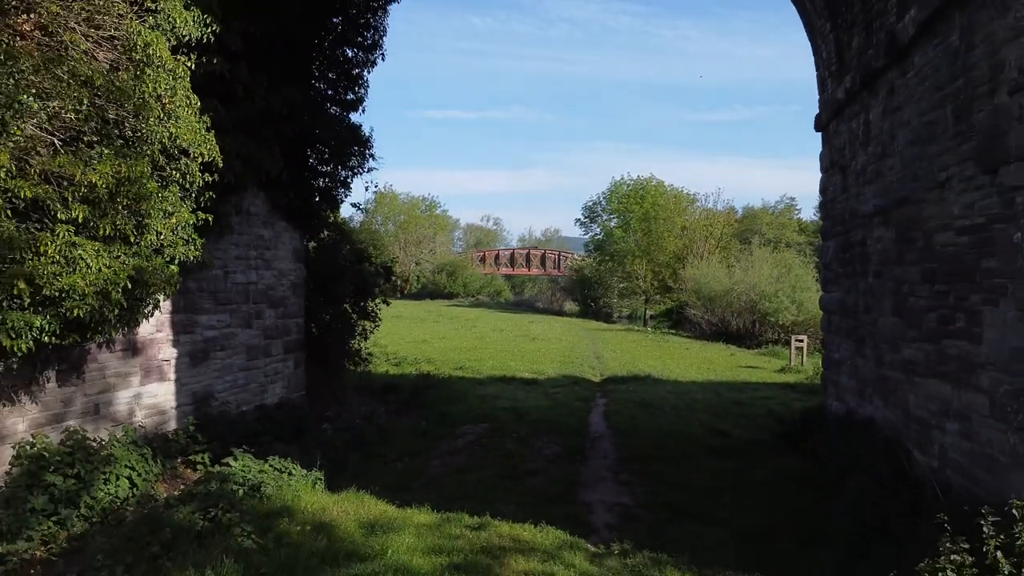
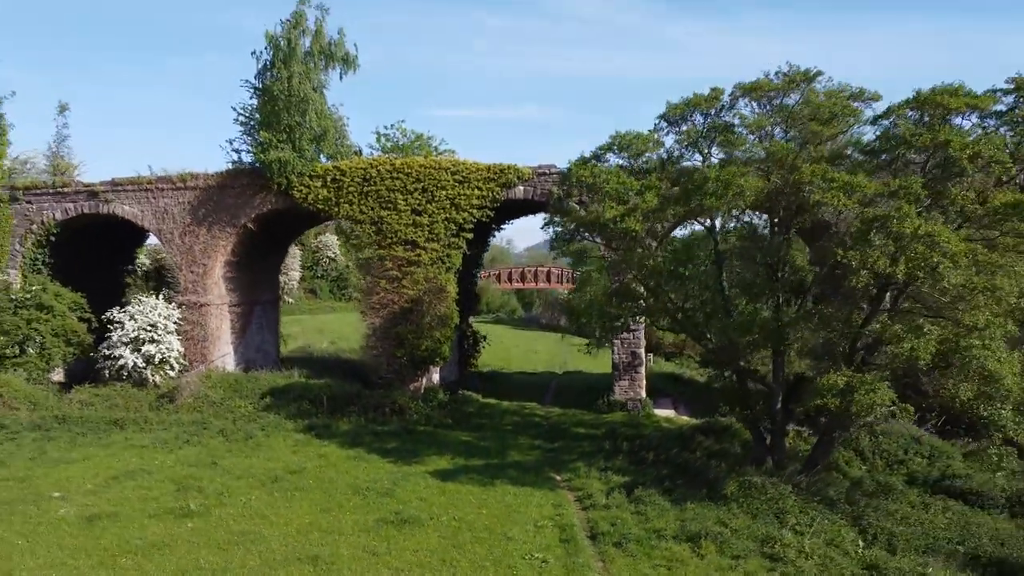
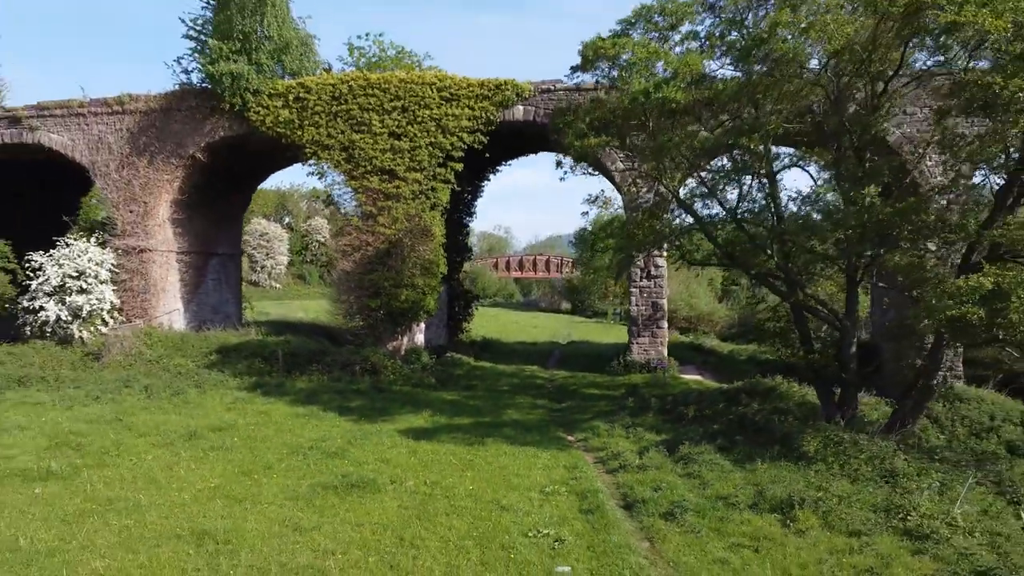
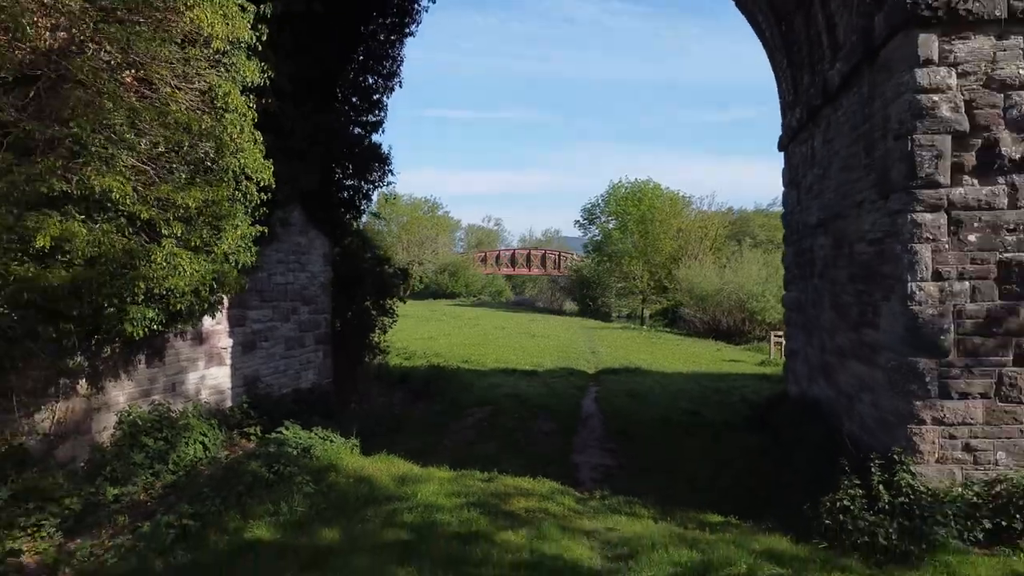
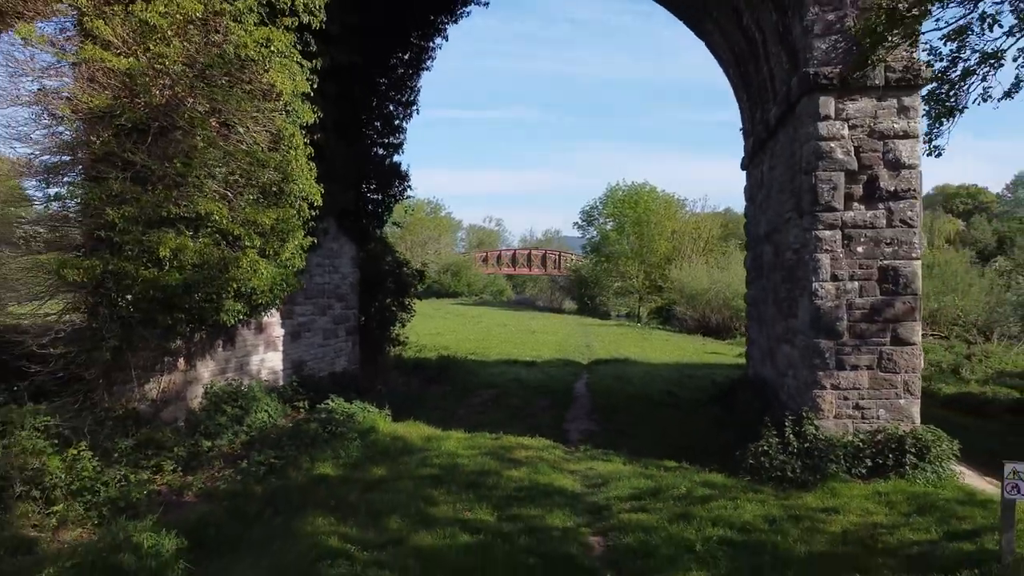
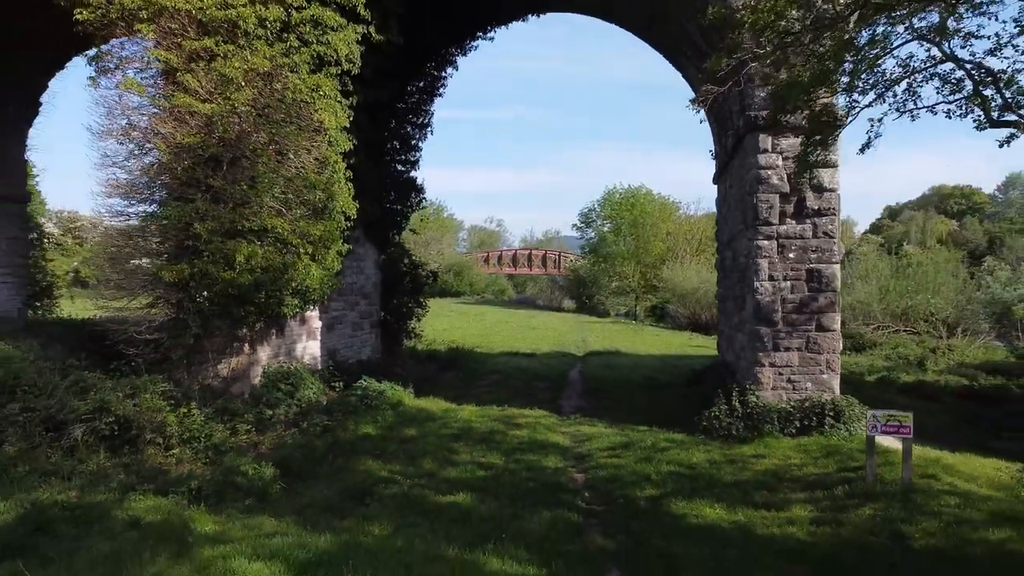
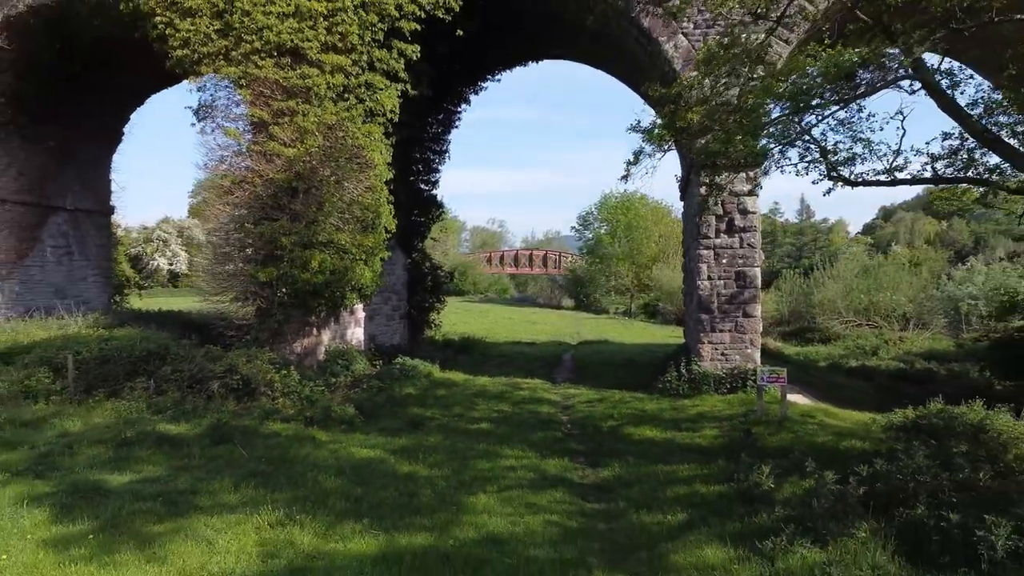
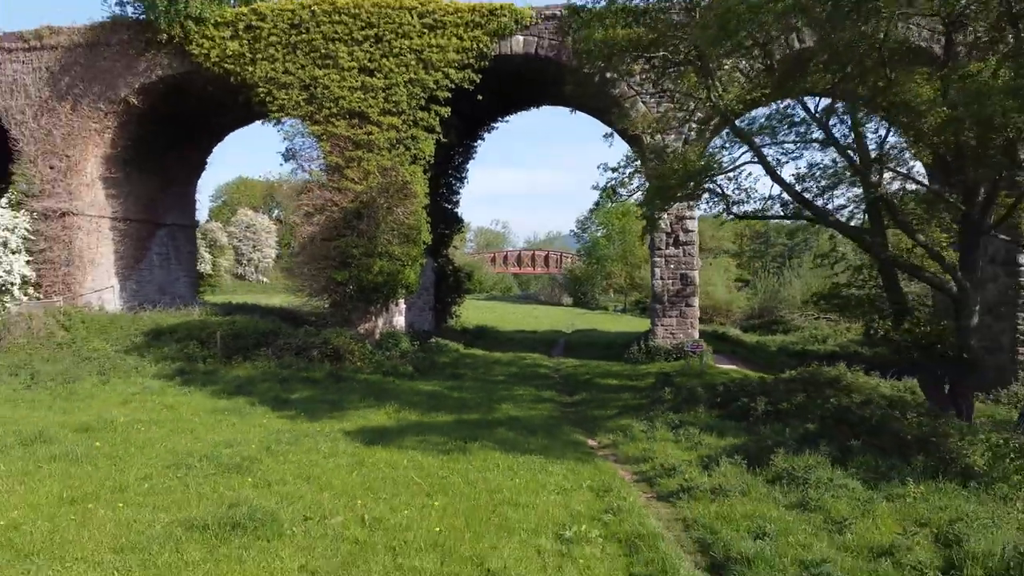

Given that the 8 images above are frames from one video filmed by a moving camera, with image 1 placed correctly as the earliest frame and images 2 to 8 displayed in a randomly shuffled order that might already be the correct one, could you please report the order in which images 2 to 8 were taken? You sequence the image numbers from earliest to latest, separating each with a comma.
4, 5, 6, 7, 8, 3, 2
